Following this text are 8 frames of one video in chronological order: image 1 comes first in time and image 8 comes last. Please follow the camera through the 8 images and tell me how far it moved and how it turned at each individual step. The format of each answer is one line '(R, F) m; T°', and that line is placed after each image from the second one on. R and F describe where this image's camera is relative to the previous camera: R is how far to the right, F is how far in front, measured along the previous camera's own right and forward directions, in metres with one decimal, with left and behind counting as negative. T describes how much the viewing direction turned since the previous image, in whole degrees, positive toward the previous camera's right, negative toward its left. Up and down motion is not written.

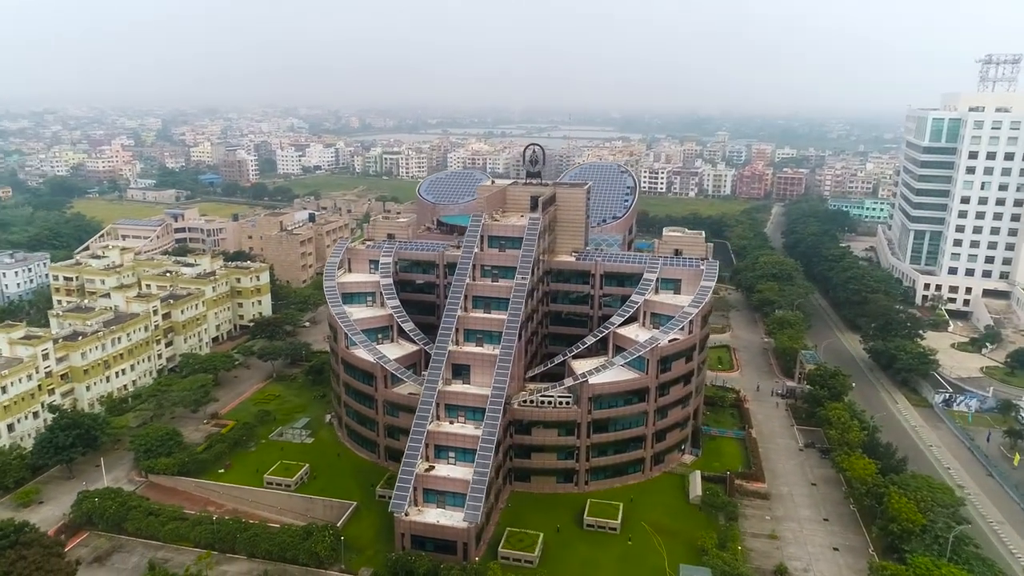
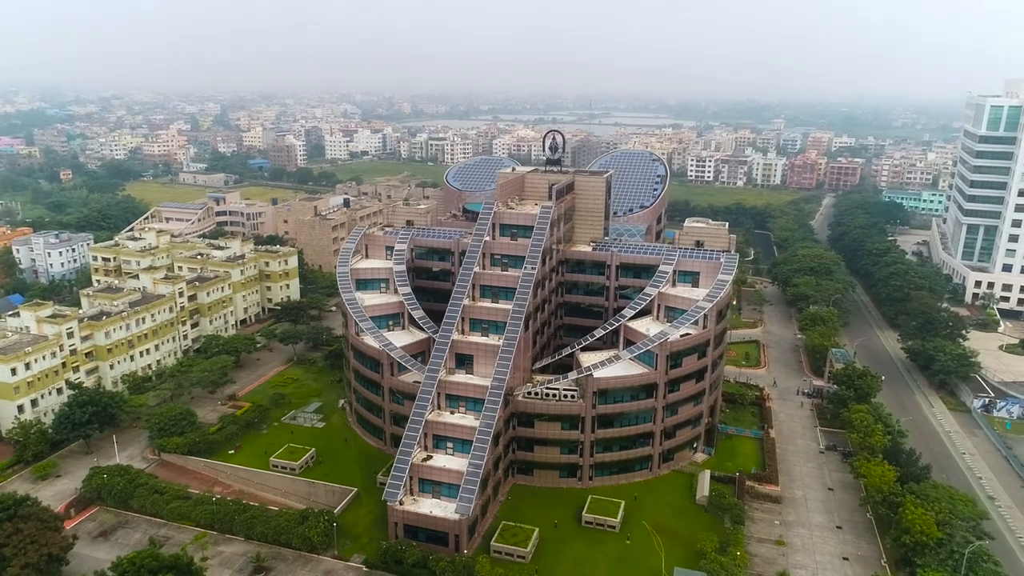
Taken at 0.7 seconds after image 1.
(+3.5, +1.1) m; -4°
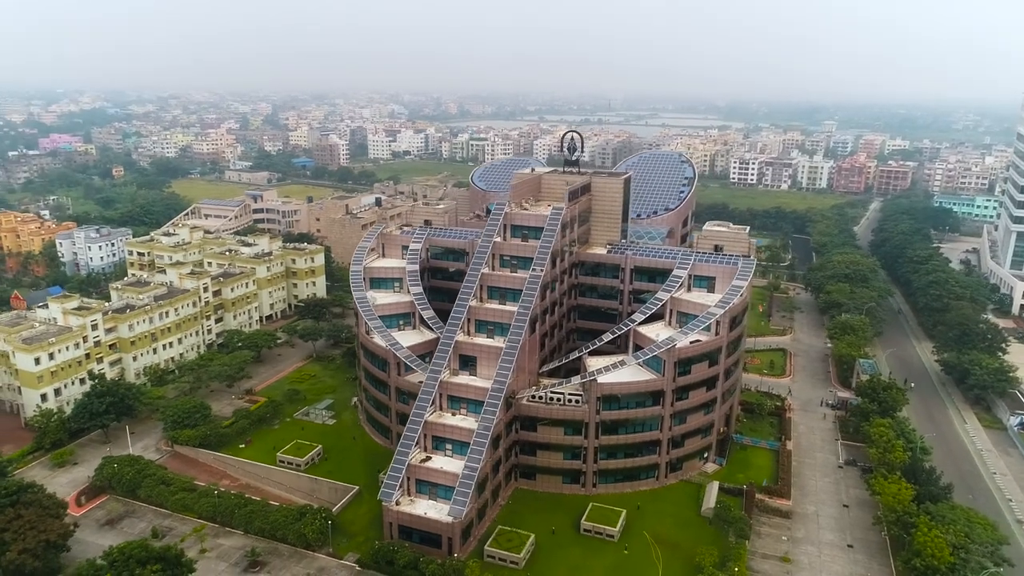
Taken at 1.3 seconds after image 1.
(+3.1, +0.7) m; -4°
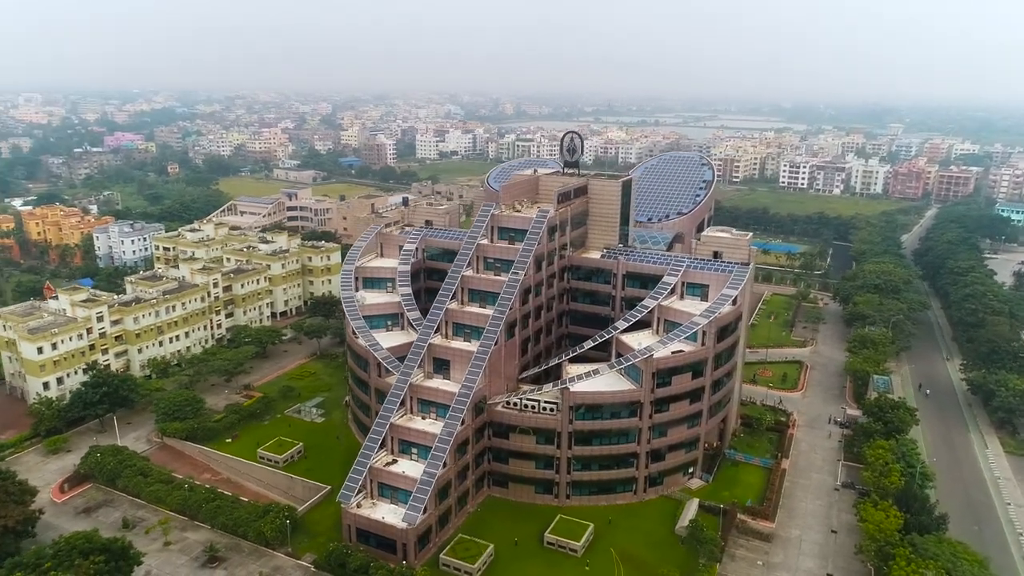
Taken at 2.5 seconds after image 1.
(+6.1, +1.4) m; -5°
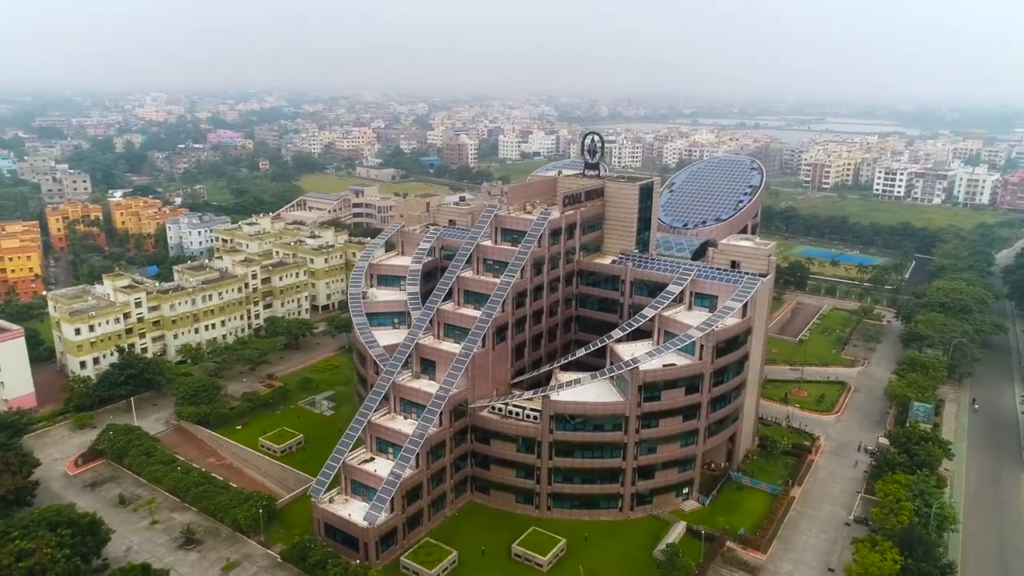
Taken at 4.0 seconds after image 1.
(+7.7, +1.7) m; -8°
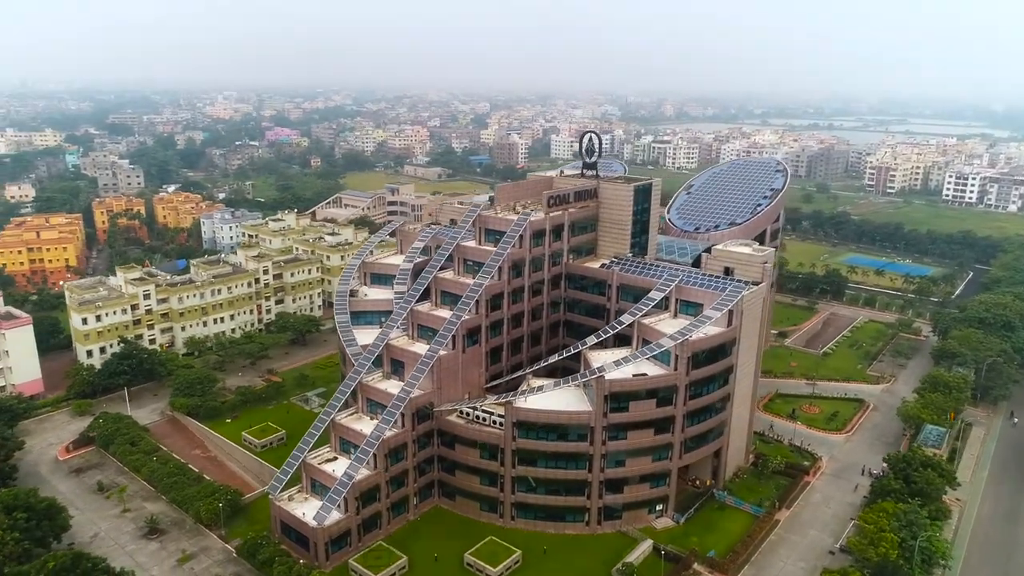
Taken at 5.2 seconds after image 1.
(+6.5, +1.8) m; -5°
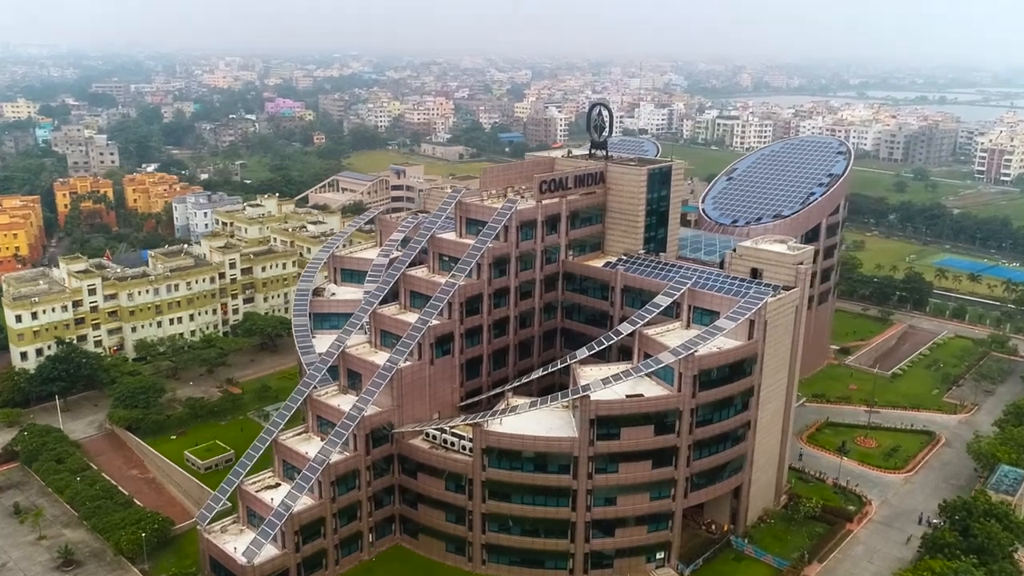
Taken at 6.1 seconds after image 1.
(+2.1, +11.8) m; -2°
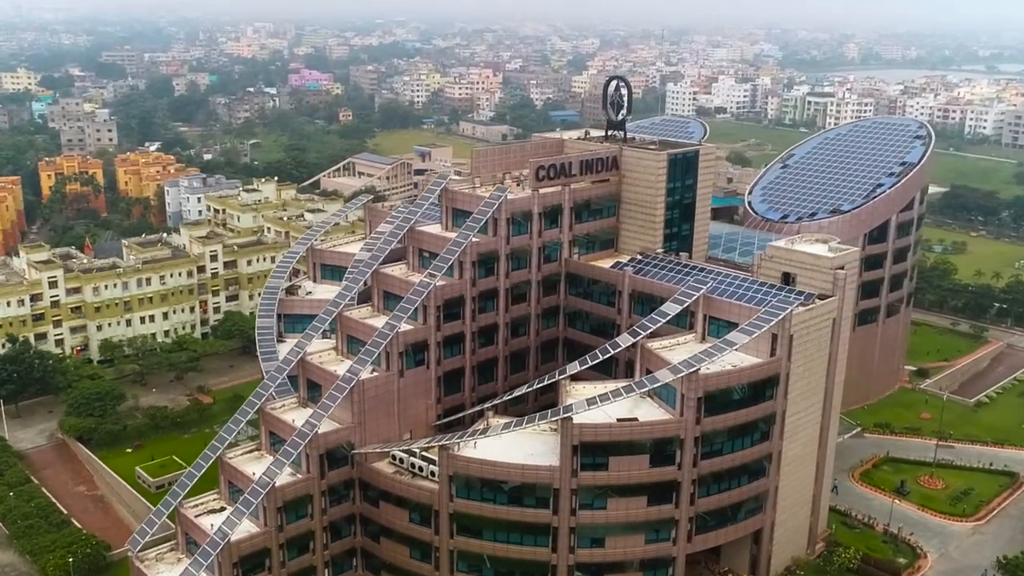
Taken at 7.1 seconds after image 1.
(+3.1, +9.1) m; -4°
